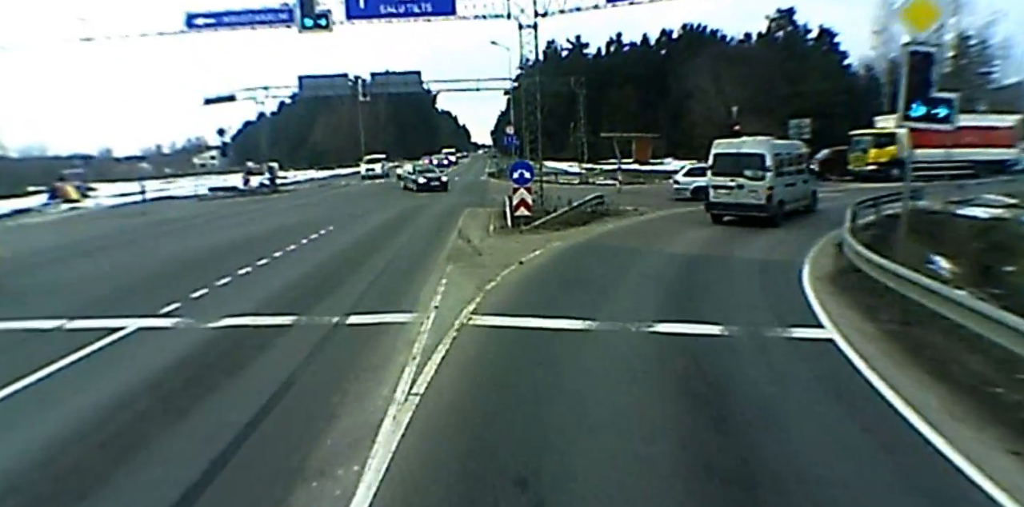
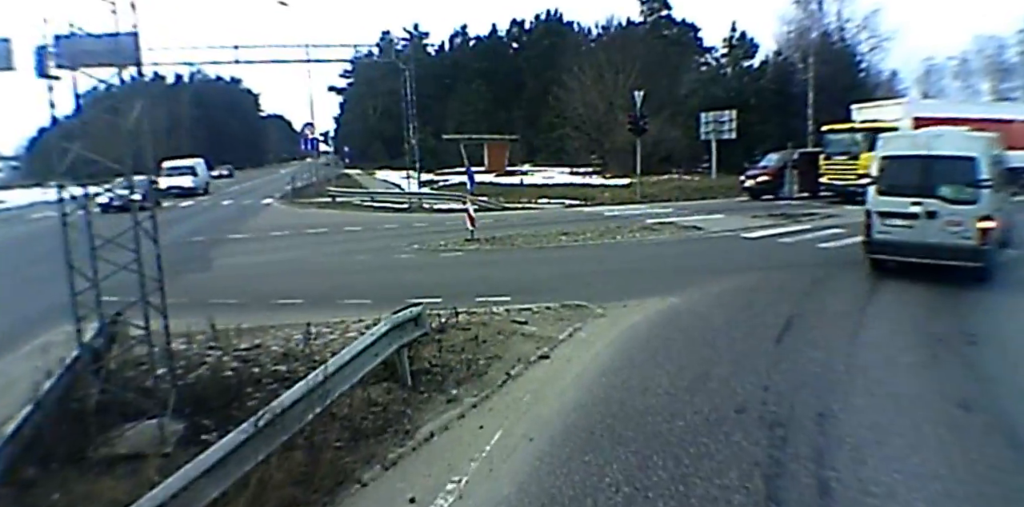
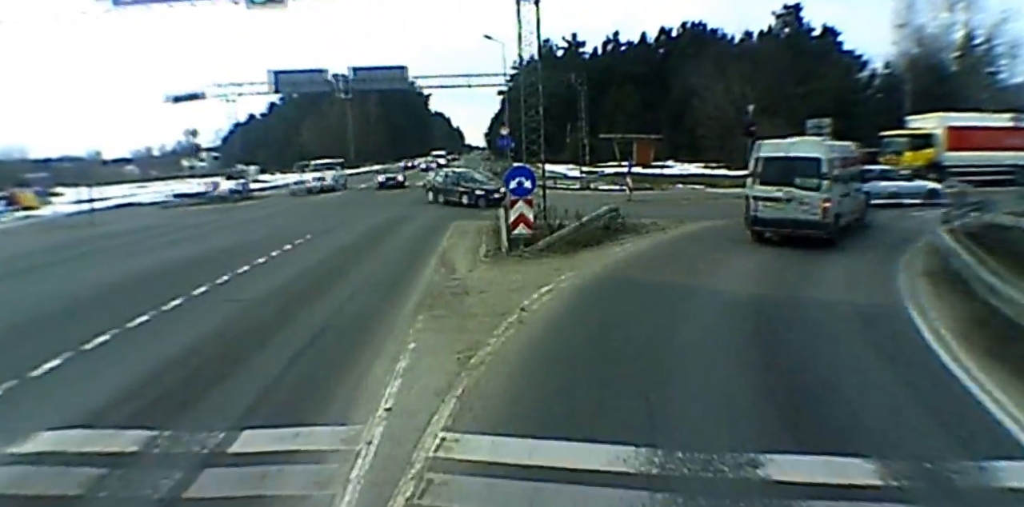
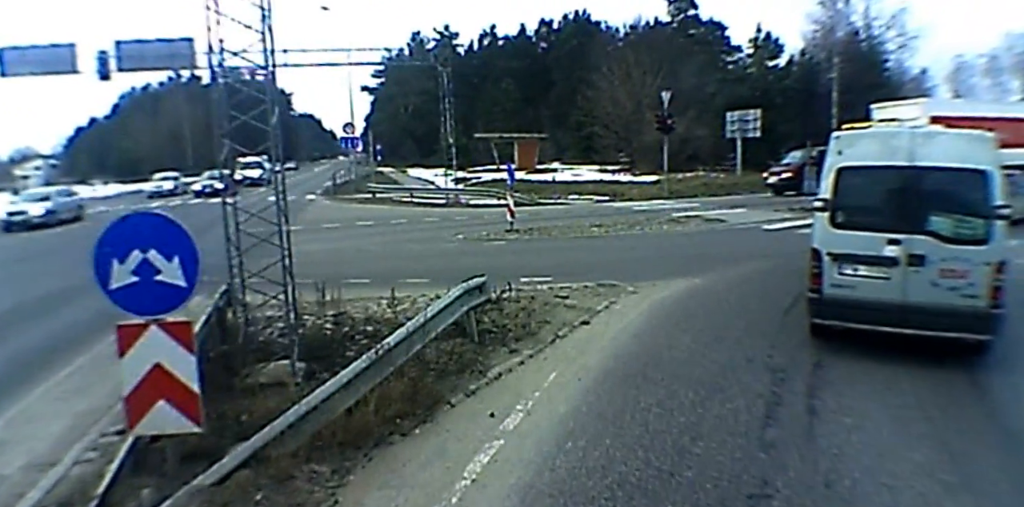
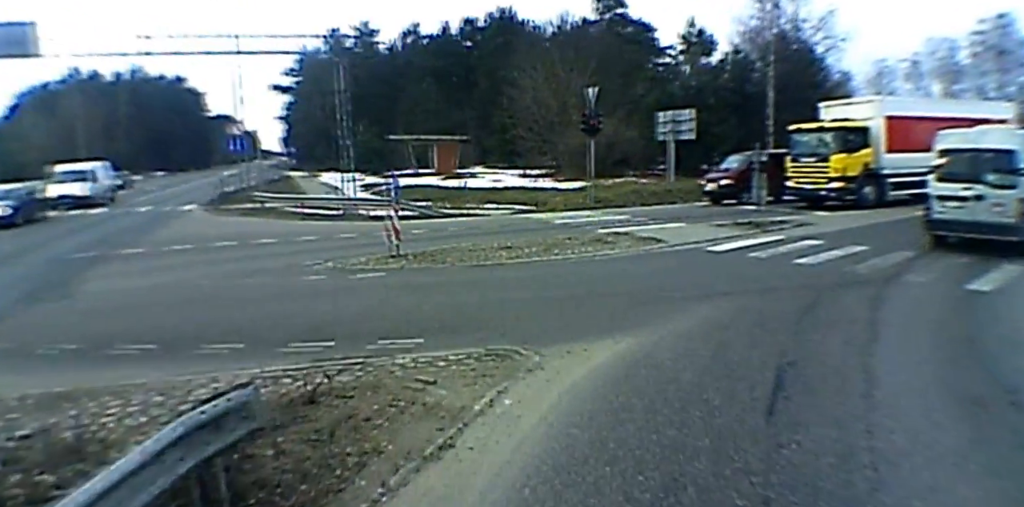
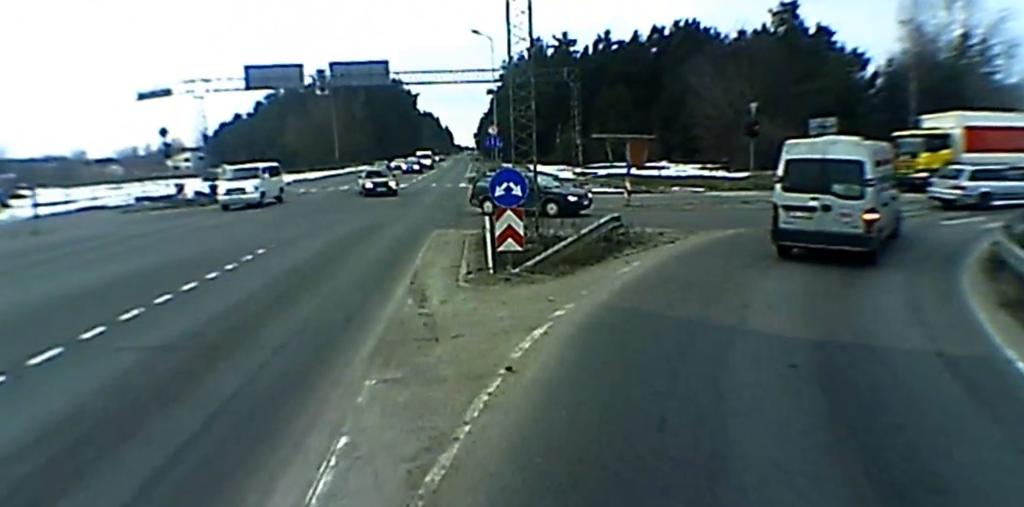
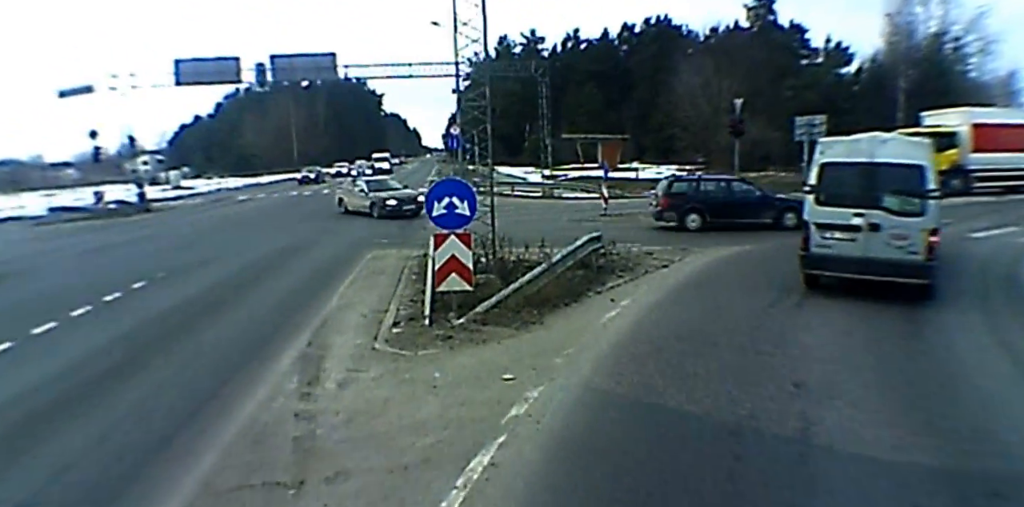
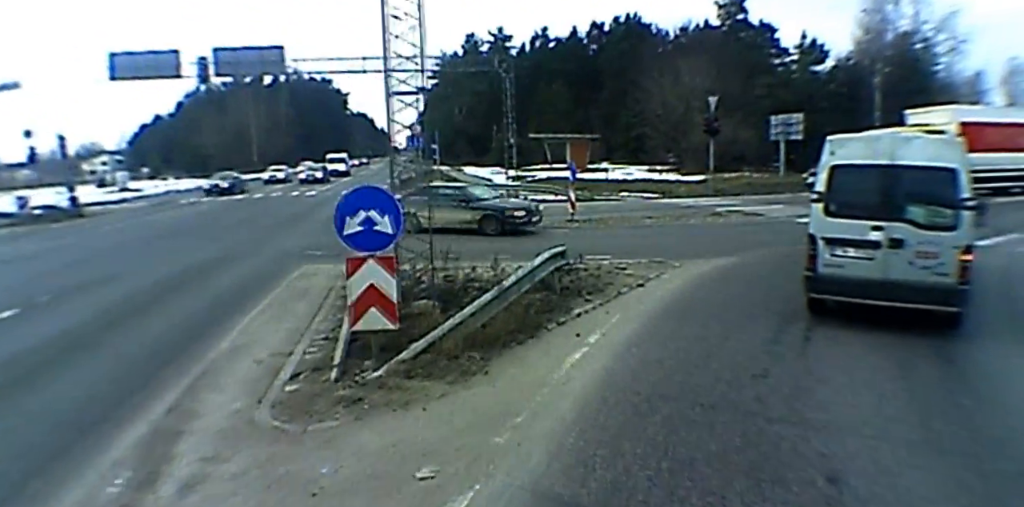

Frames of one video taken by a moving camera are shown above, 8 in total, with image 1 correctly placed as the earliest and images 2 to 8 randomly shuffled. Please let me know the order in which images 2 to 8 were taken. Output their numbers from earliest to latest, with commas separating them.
3, 6, 7, 8, 4, 2, 5
